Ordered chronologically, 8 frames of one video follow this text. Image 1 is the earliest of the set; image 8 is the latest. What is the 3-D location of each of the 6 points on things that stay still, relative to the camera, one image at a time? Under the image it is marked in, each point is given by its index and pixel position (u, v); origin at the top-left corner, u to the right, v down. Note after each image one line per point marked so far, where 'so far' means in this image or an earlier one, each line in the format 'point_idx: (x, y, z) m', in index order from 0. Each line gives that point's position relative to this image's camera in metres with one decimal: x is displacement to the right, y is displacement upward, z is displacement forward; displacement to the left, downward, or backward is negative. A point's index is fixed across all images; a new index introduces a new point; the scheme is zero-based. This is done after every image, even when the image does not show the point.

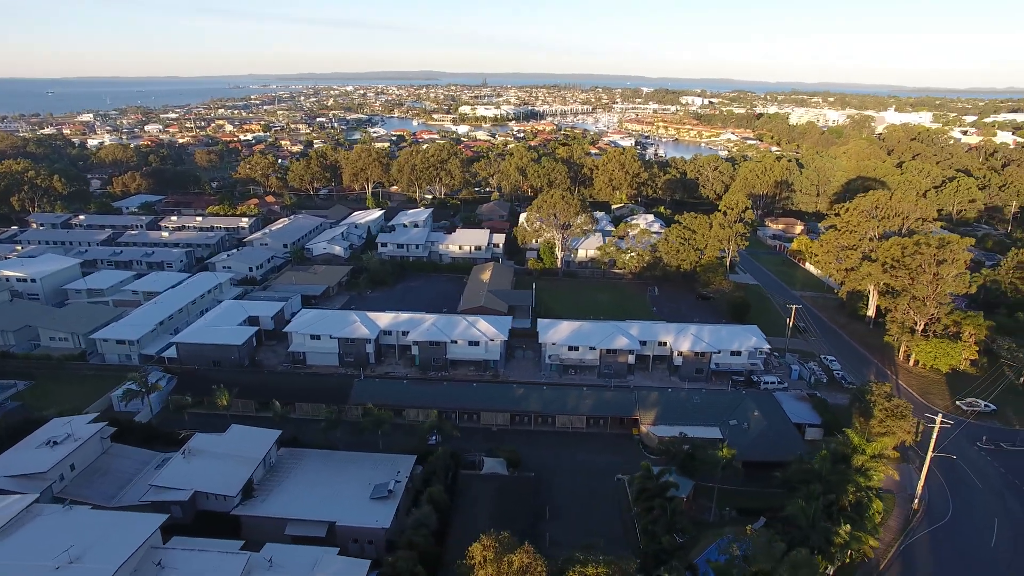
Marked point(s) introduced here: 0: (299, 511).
0: (-6.6, -7.1, +19.5) m
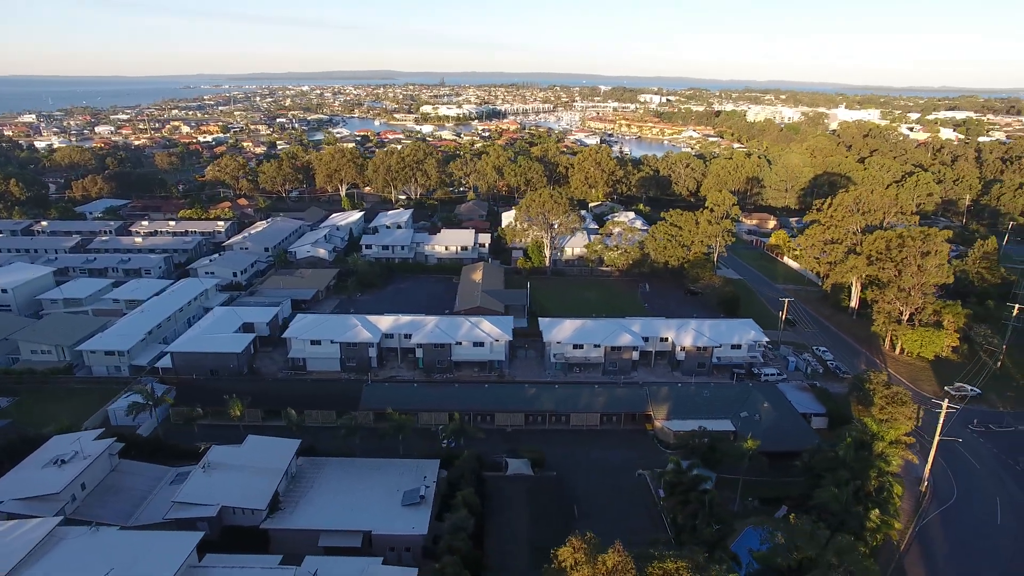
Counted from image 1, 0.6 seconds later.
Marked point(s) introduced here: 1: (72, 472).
0: (-5.5, -7.2, +19.0) m
1: (-13.8, -5.8, +19.4) m
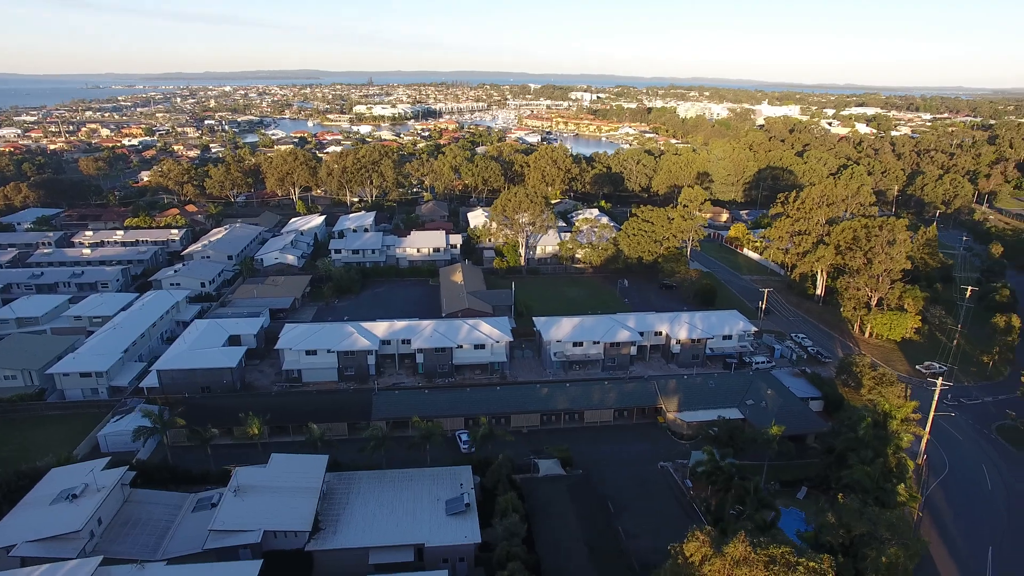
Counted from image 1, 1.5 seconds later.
0: (-3.9, -7.4, +18.4) m
1: (-12.2, -6.3, +17.8) m
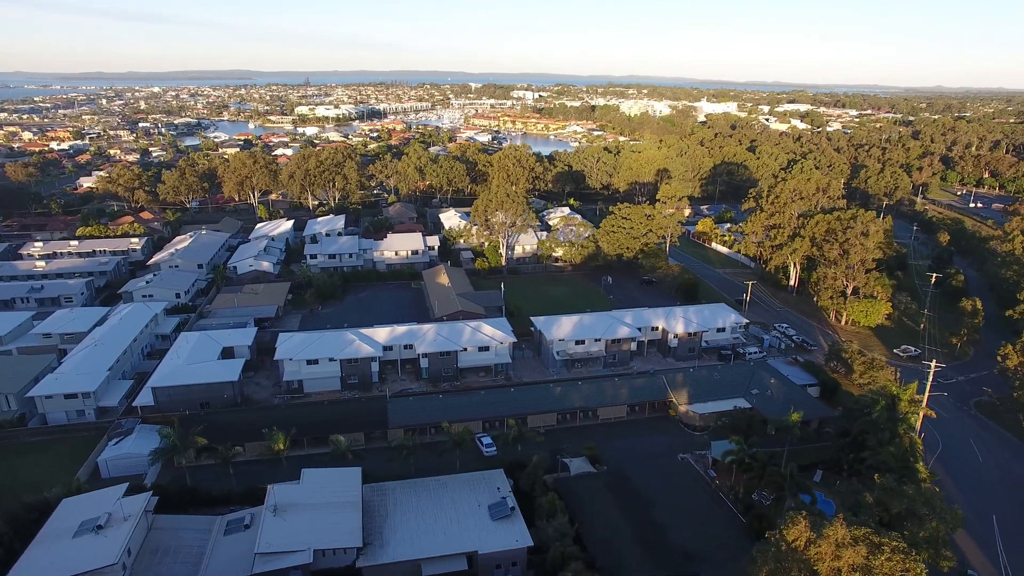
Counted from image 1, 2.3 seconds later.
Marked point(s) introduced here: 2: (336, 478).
0: (-2.3, -7.5, +18.0) m
1: (-10.6, -6.7, +16.6) m
2: (-5.6, -6.1, +19.6) m
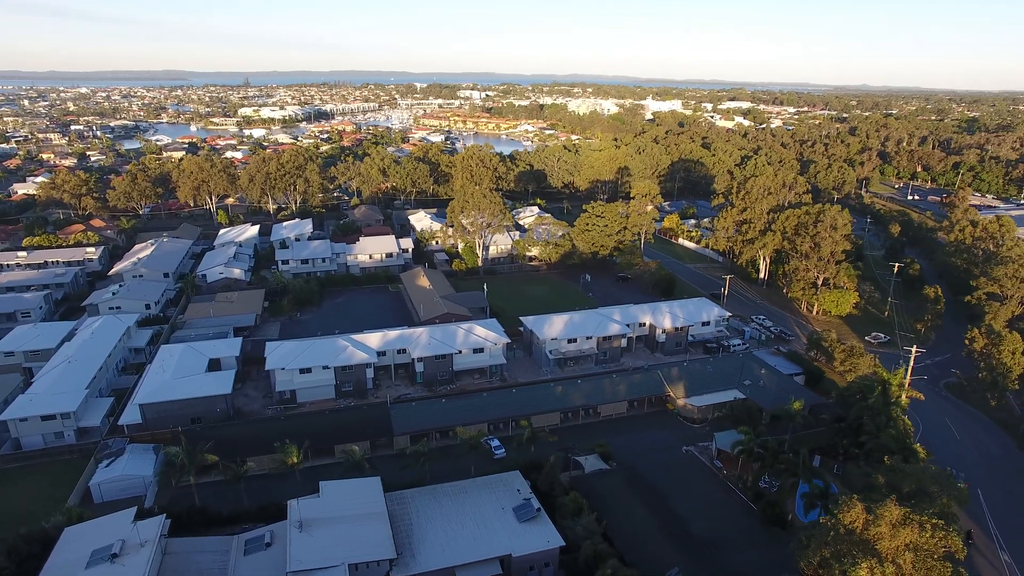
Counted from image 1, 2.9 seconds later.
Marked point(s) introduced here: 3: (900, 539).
0: (-1.4, -7.6, +17.8) m
1: (-9.6, -7.0, +15.7) m
2: (-4.8, -6.2, +19.0) m
3: (+7.7, -5.0, +12.2) m
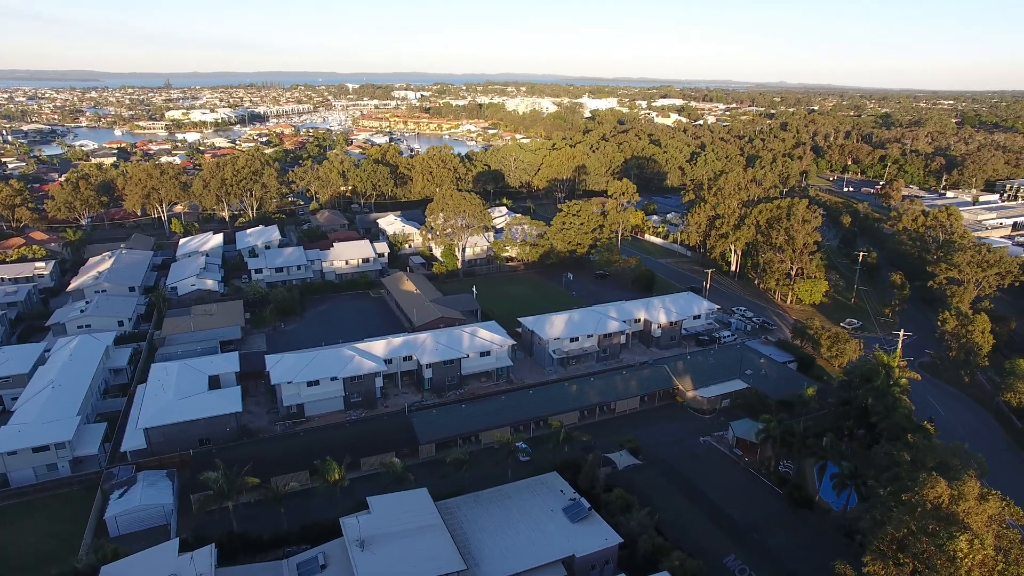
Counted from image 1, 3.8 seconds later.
0: (+0.4, -7.7, +17.6) m
1: (-7.5, -7.4, +14.8) m
2: (-3.2, -6.5, +18.5) m
3: (+9.9, -4.7, +13.0) m
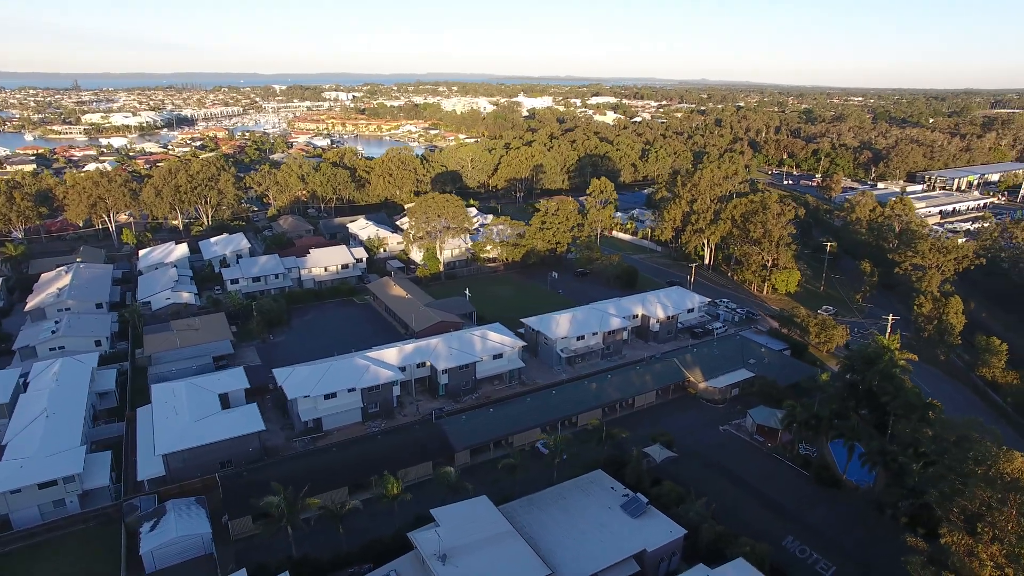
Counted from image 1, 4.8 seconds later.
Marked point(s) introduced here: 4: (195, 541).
0: (+2.5, -7.7, +17.6) m
1: (-5.1, -7.7, +14.0) m
2: (-1.2, -6.6, +18.2) m
3: (+12.3, -4.4, +14.0) m
4: (-9.6, -7.7, +18.7) m
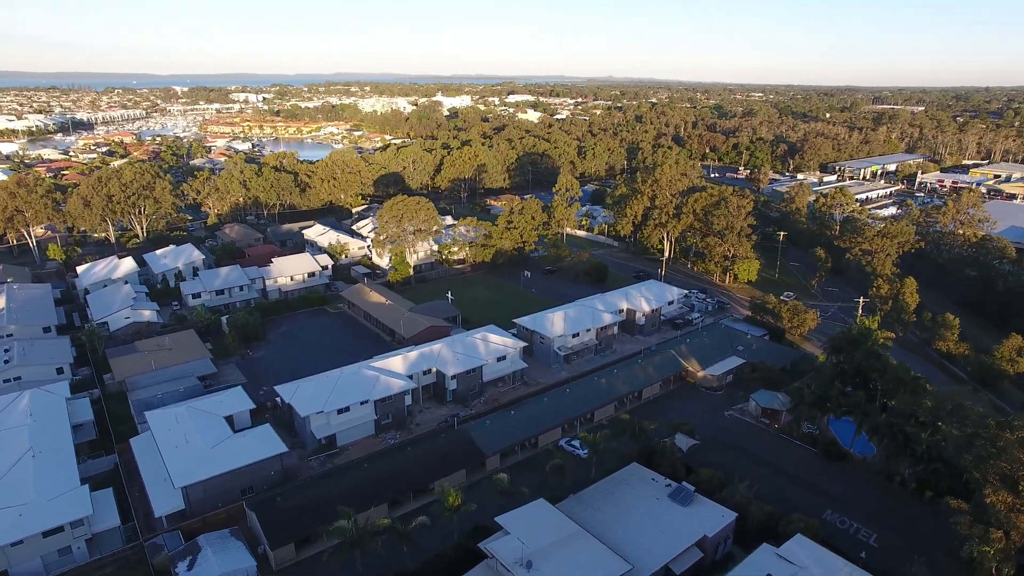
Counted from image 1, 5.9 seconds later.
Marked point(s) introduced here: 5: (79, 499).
0: (+4.5, -7.6, +17.9) m
1: (-2.6, -8.0, +13.3) m
2: (+0.7, -6.7, +18.0) m
3: (+14.5, -3.8, +15.6) m
4: (-7.6, -8.1, +17.5) m
5: (-13.7, -6.7, +19.5) m
